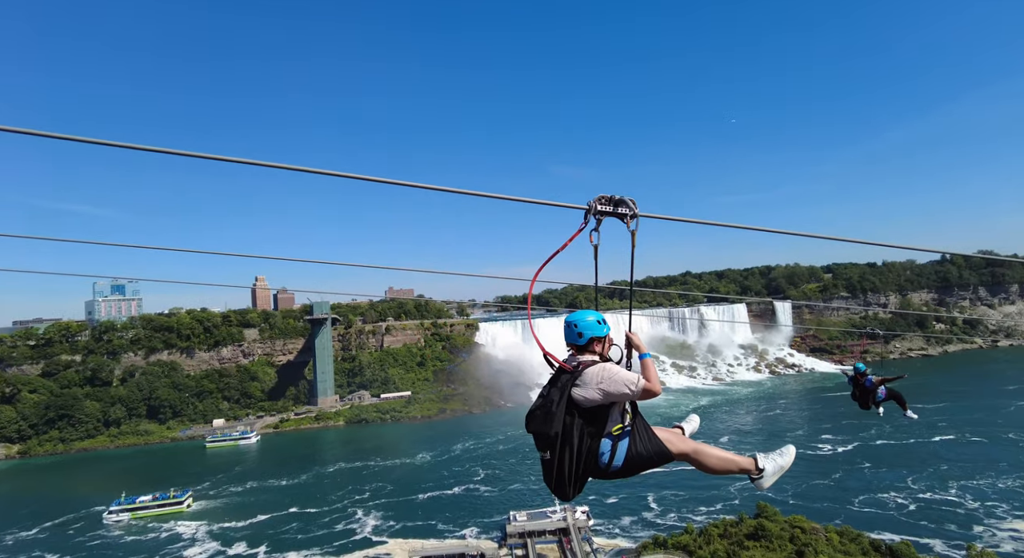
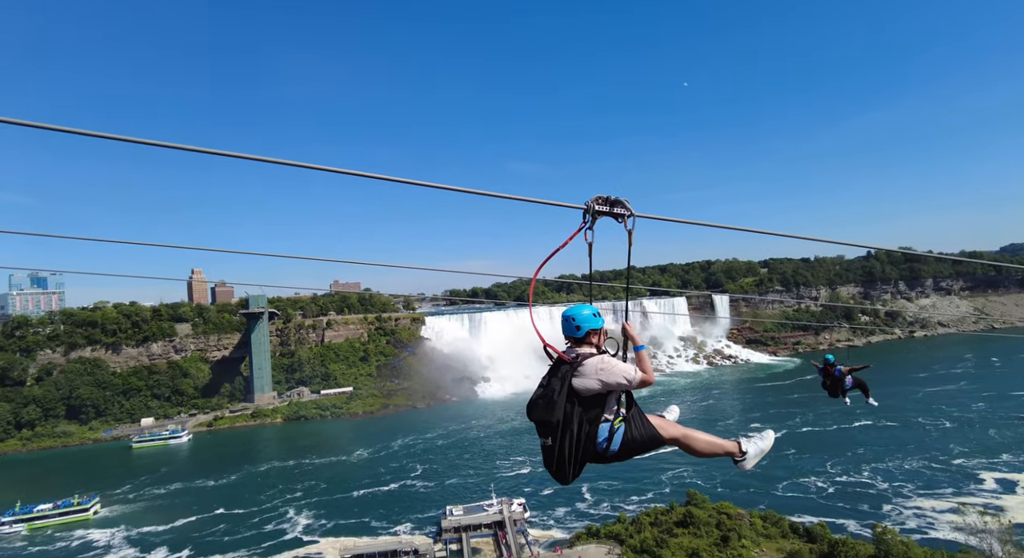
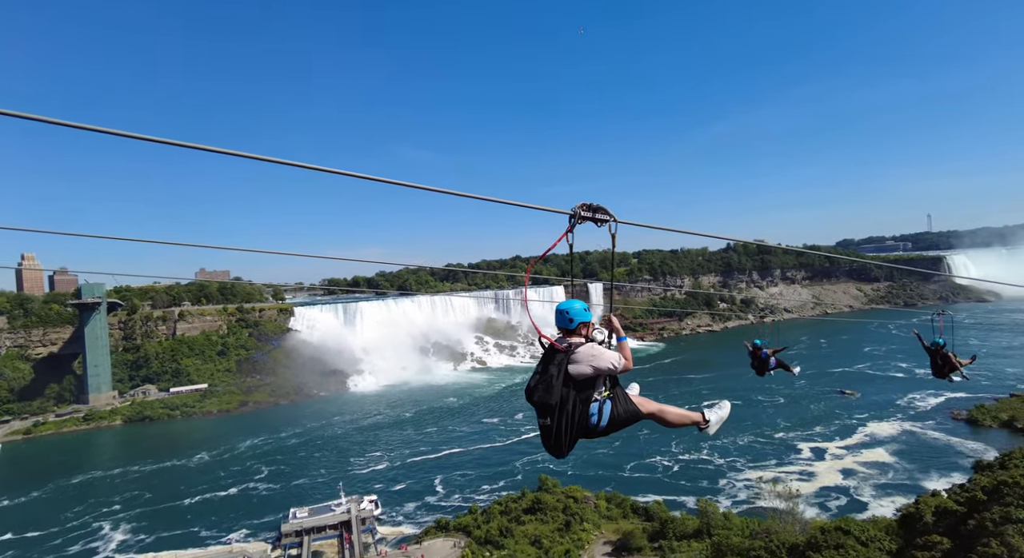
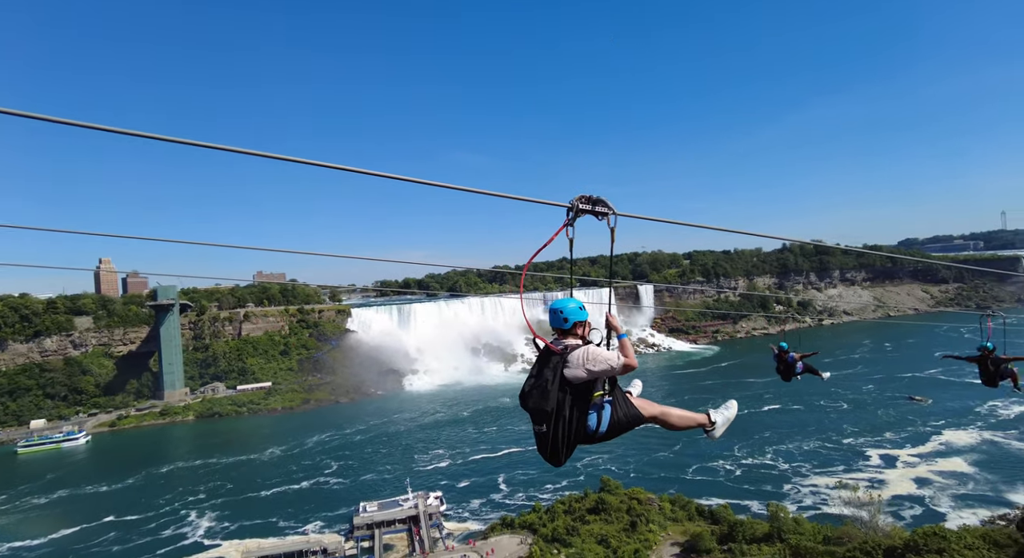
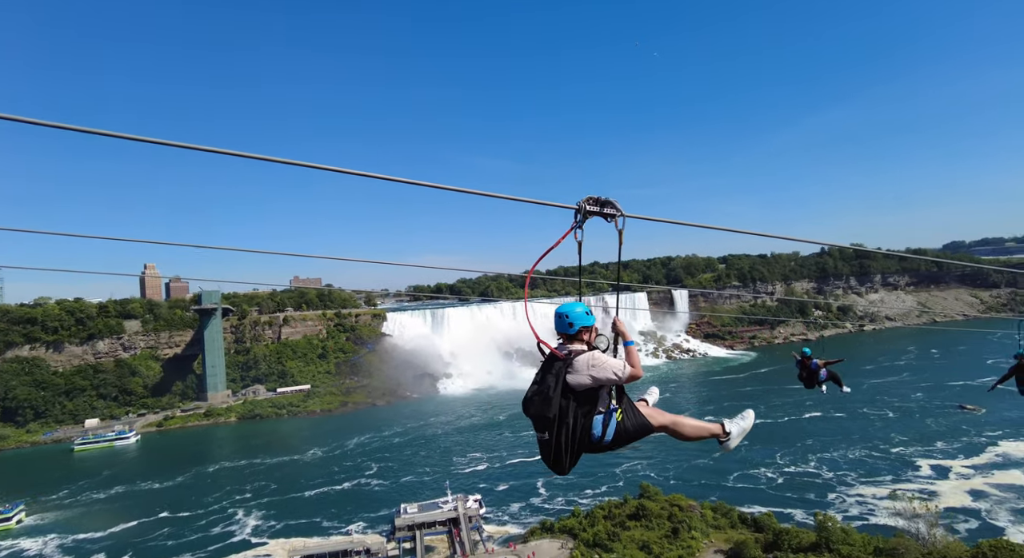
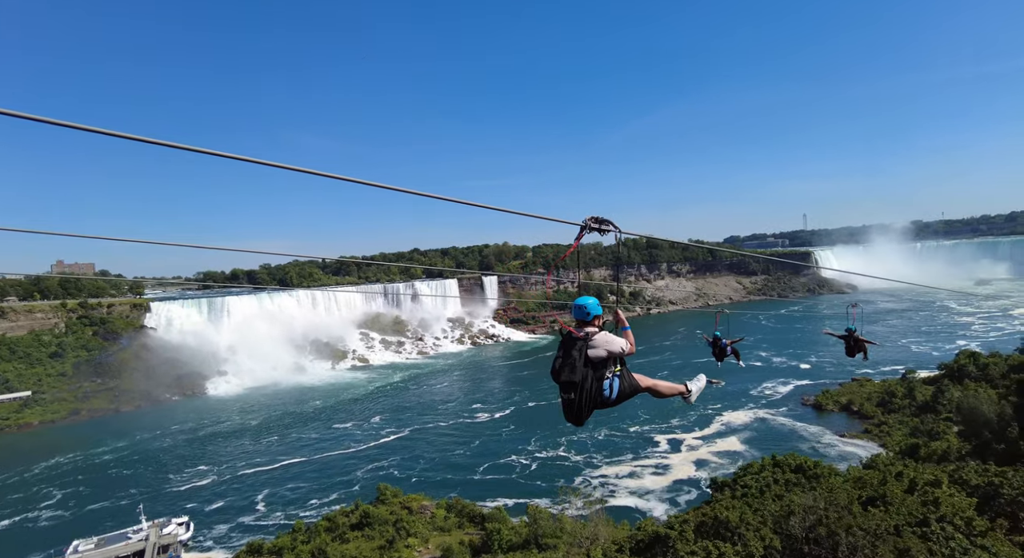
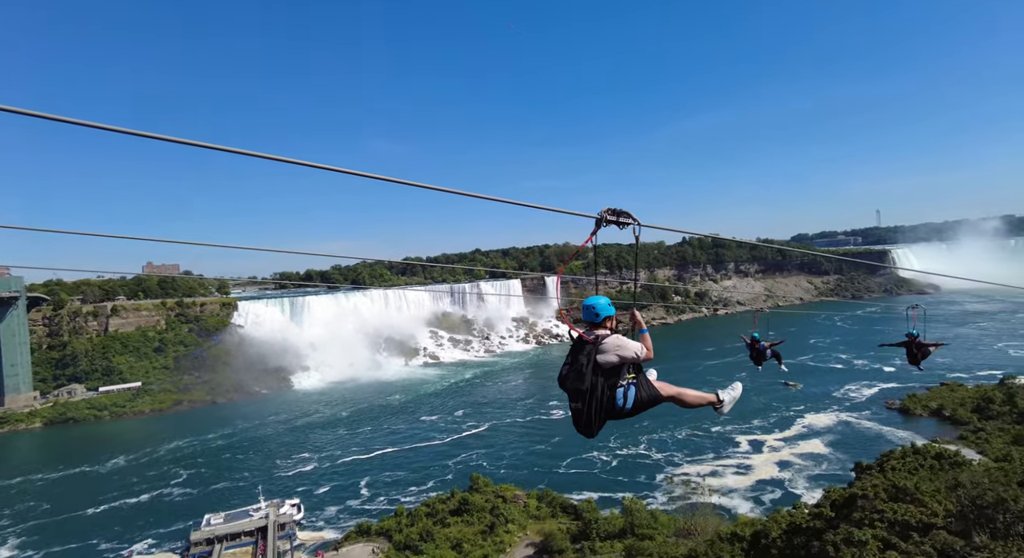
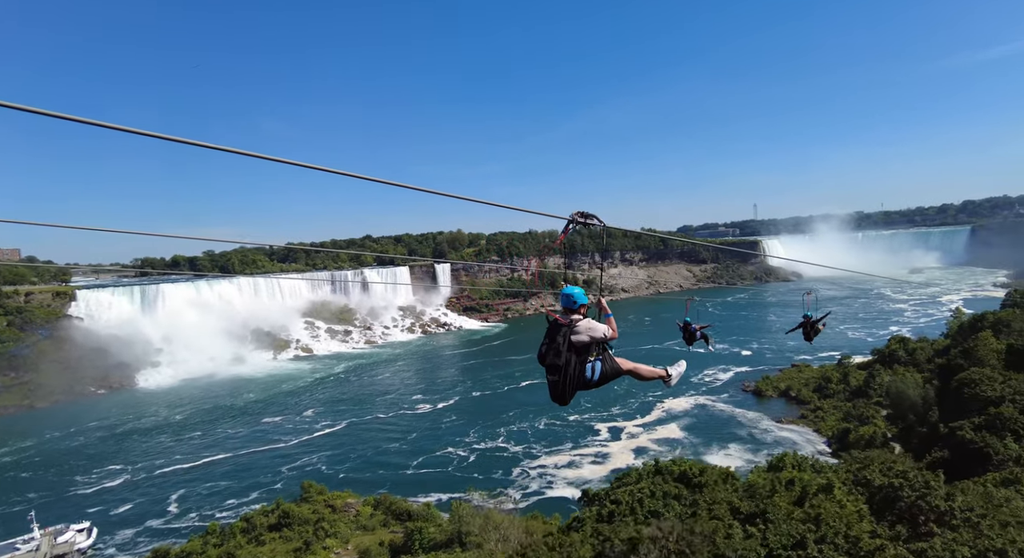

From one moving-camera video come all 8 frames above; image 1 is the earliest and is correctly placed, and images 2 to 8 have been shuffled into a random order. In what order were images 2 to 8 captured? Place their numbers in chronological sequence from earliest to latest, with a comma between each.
2, 5, 4, 3, 7, 6, 8
